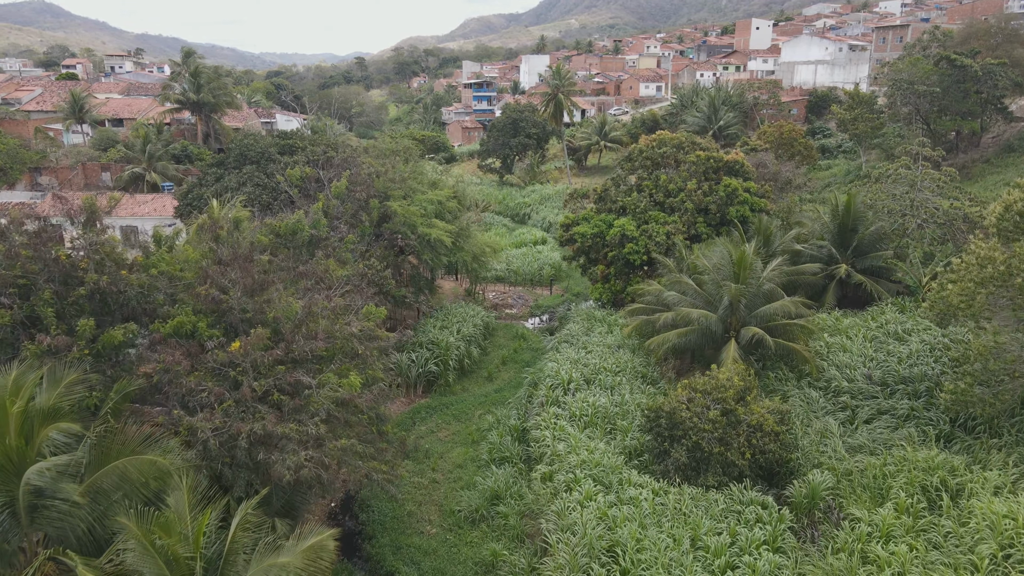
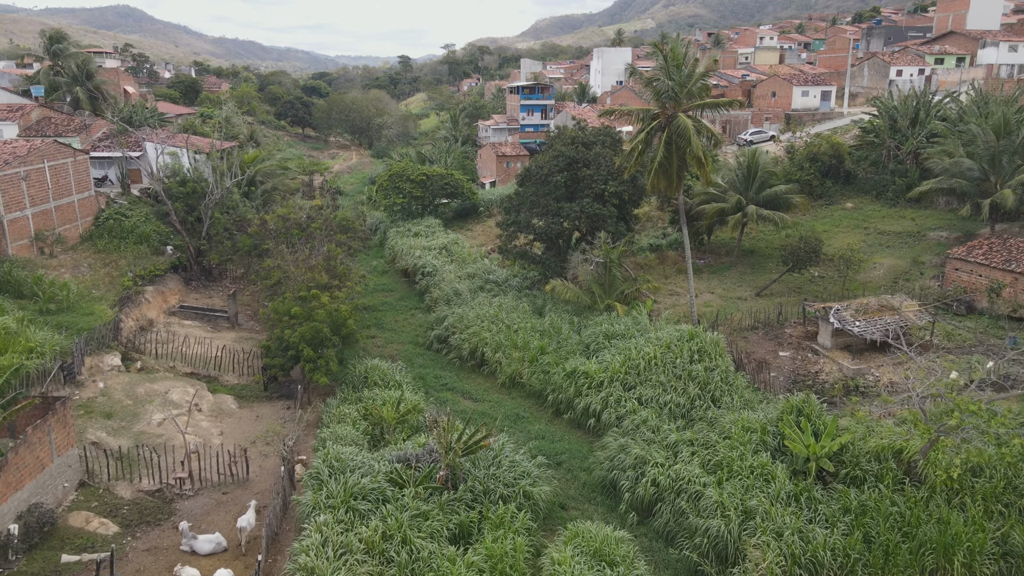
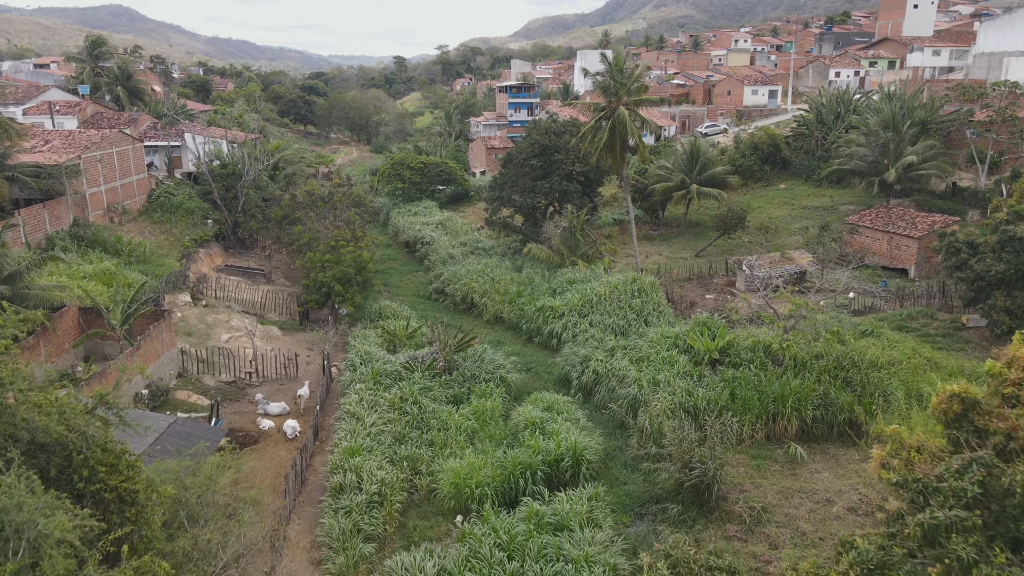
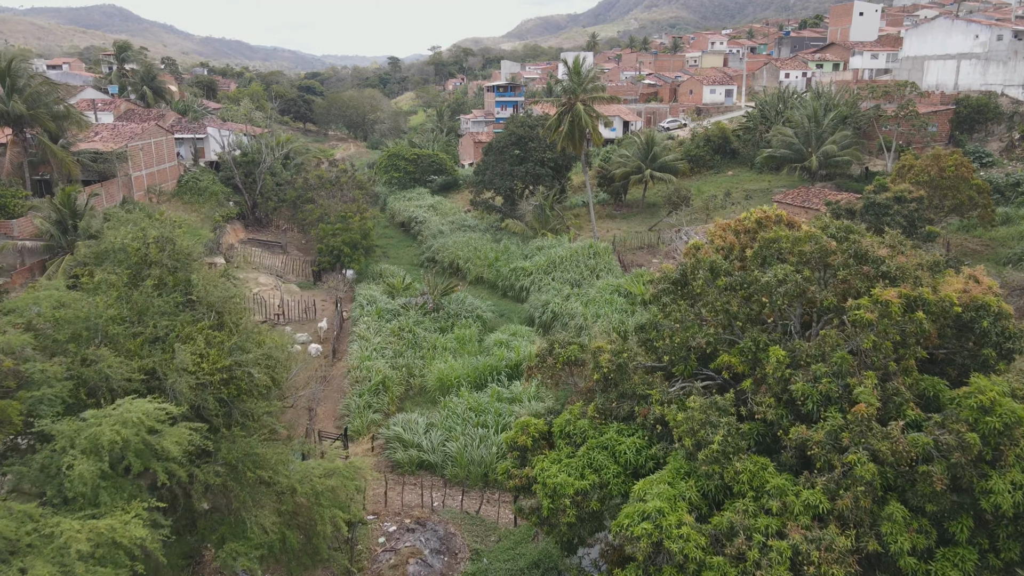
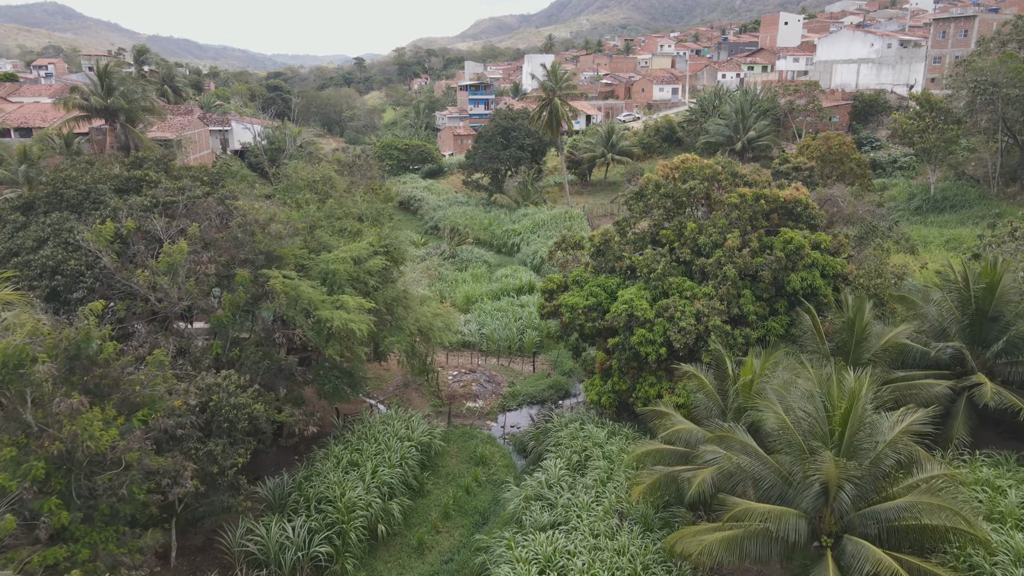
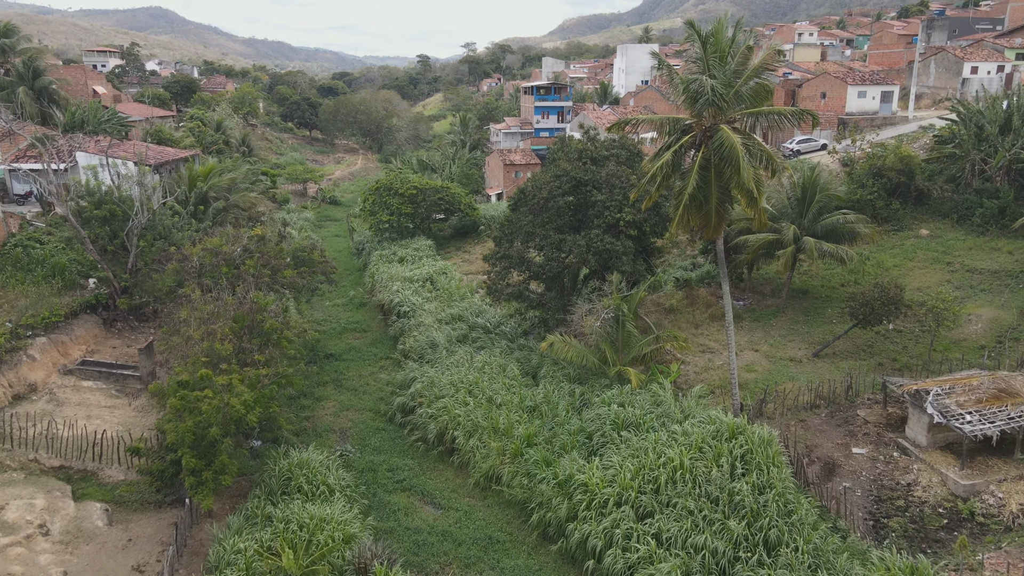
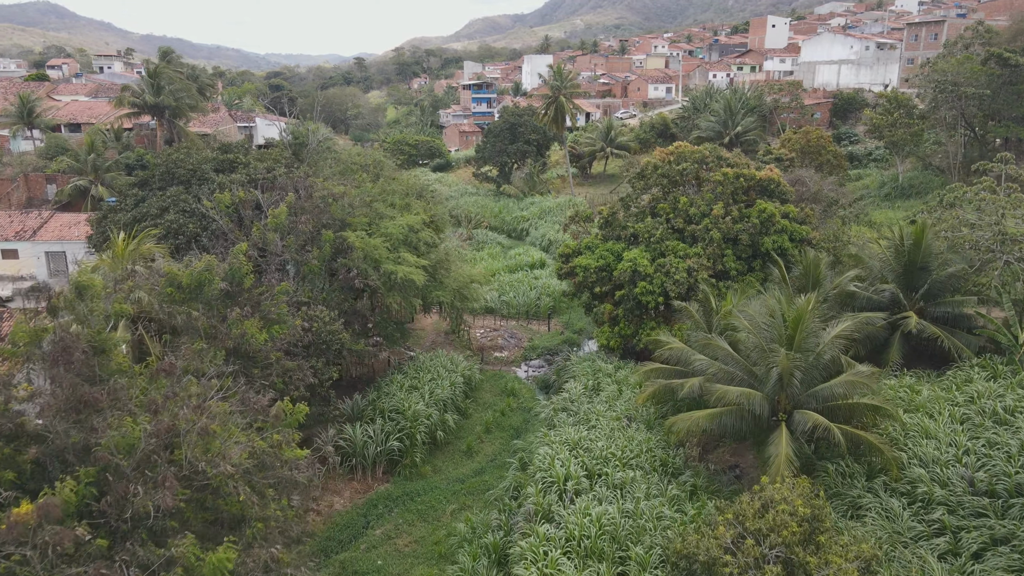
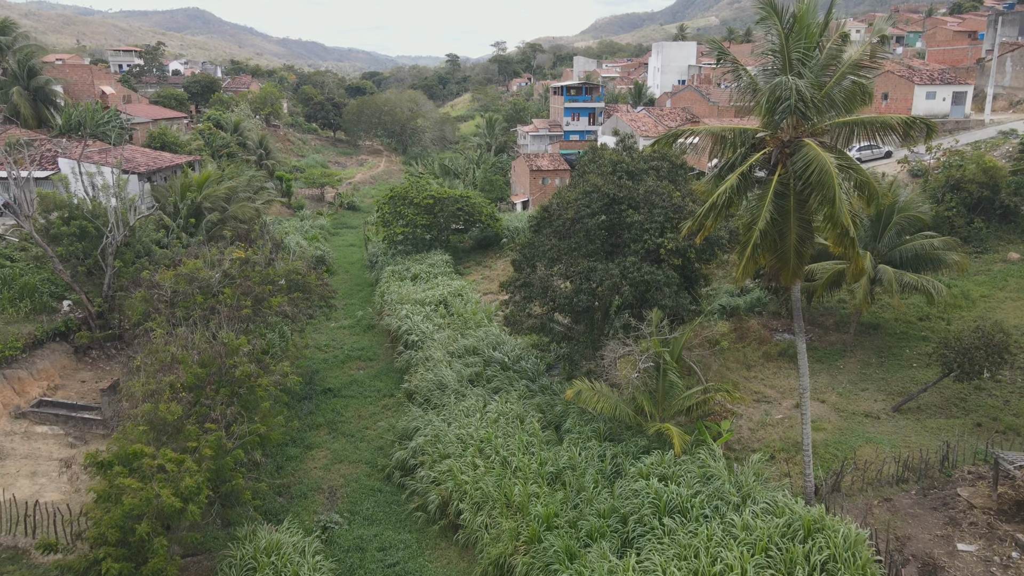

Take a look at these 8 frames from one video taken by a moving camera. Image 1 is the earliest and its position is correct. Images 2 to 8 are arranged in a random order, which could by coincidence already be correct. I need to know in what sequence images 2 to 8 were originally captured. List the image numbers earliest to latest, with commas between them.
7, 5, 4, 3, 2, 6, 8
